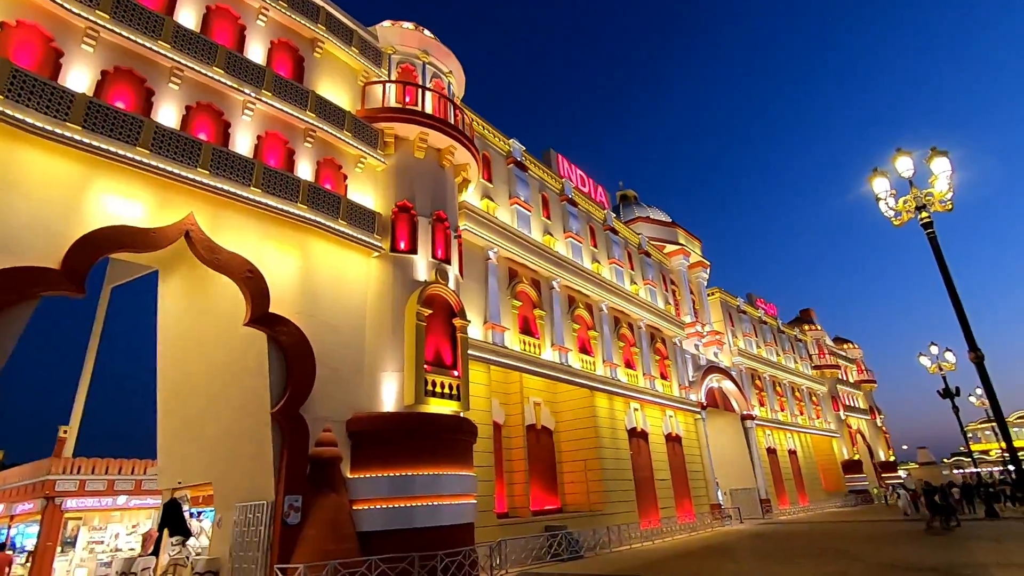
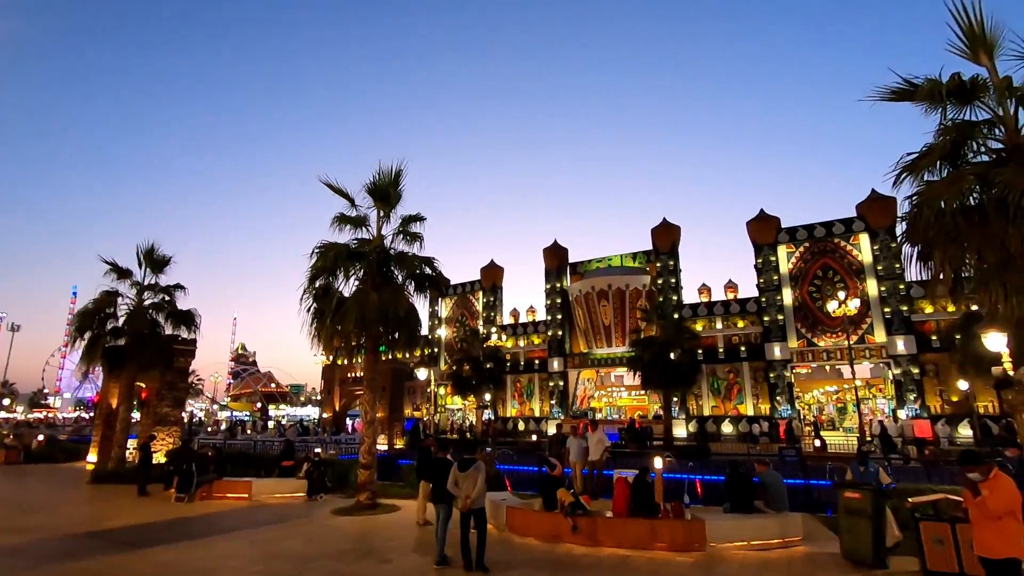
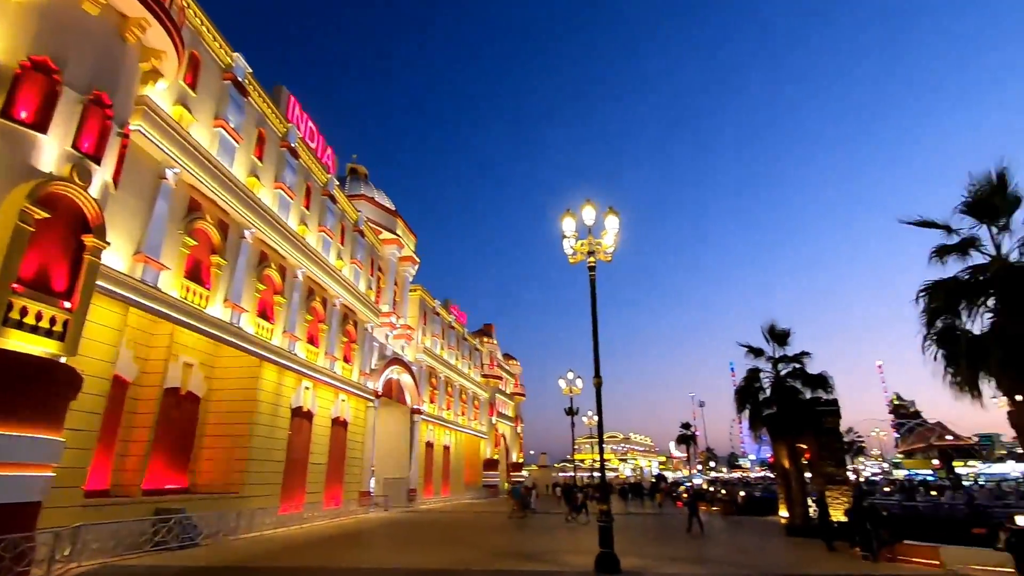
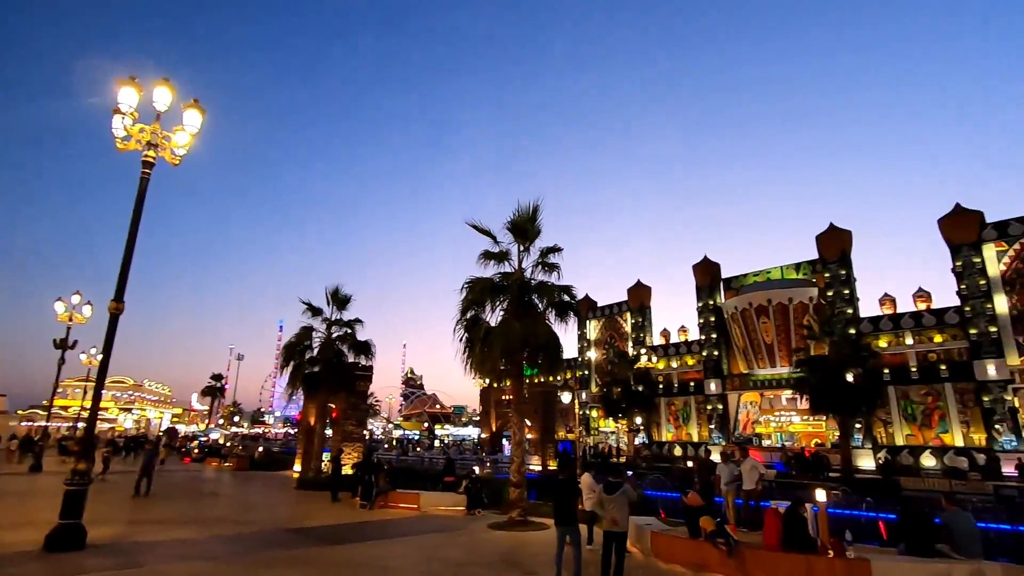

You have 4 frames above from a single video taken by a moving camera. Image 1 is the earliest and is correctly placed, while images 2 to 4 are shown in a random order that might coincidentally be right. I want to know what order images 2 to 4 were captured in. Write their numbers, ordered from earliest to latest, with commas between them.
3, 4, 2
